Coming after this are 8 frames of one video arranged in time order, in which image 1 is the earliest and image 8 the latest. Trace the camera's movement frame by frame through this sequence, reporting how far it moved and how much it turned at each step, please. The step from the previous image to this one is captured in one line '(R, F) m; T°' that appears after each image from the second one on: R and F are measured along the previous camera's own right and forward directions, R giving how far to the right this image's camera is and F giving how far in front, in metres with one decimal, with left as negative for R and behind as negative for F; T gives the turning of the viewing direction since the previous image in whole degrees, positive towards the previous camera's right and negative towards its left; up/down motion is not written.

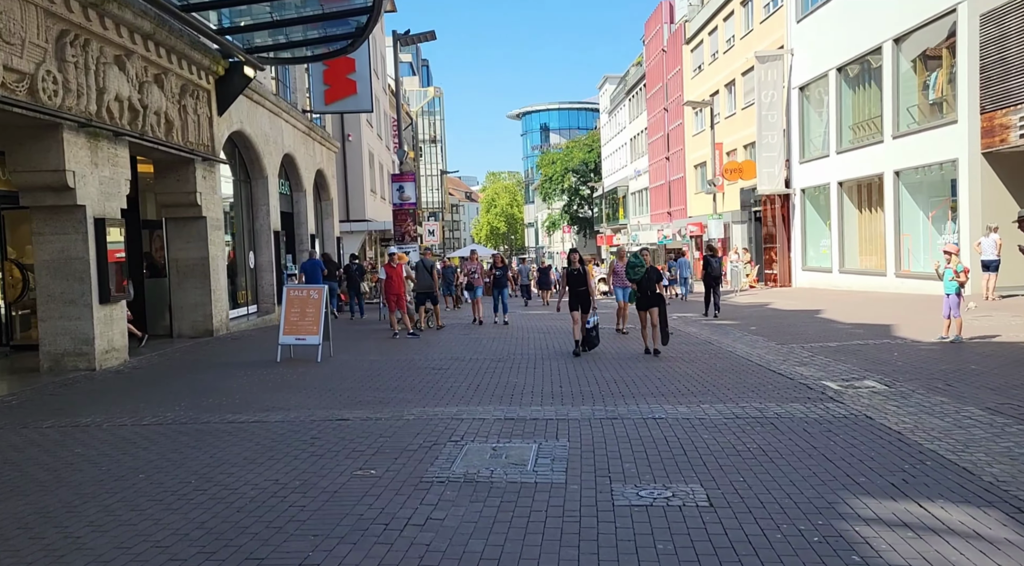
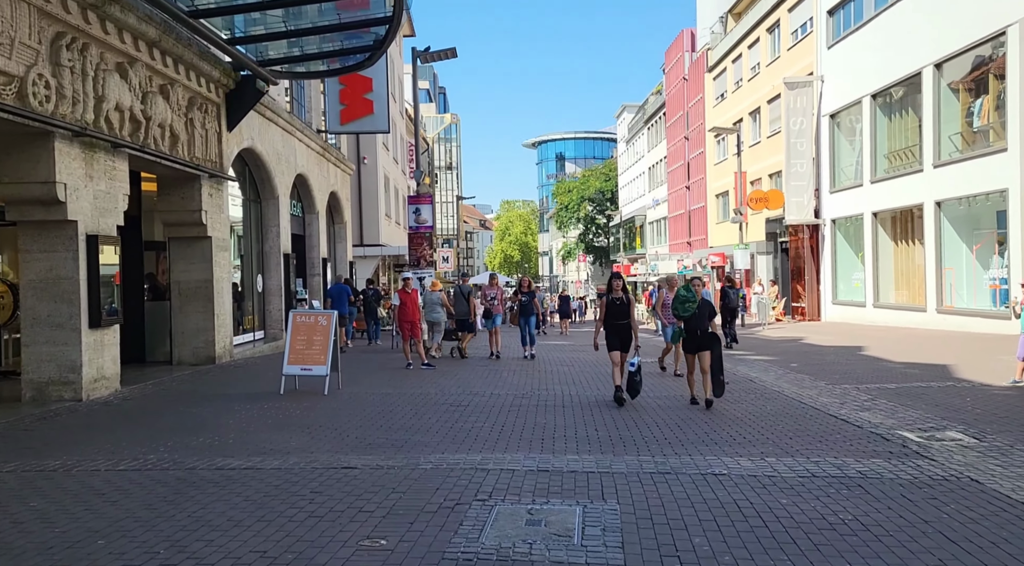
(-0.2, +1.0) m; -1°
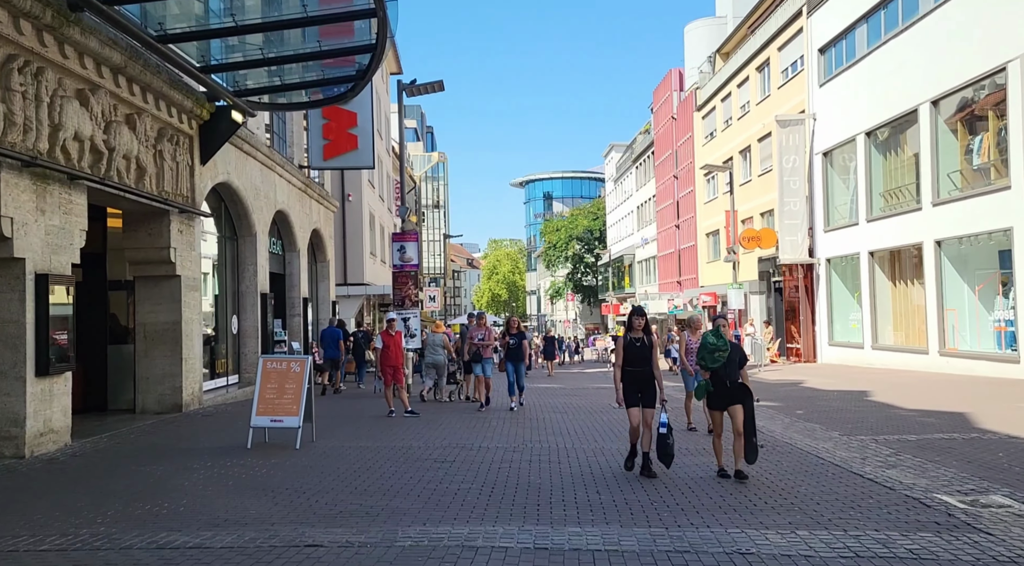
(0.0, +0.8) m; +1°
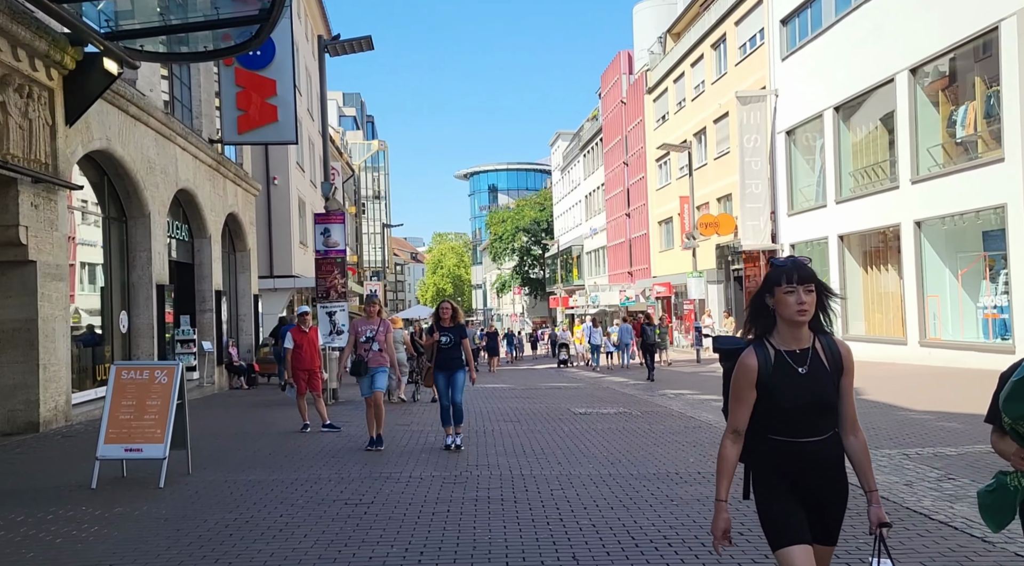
(+0.1, +2.4) m; +3°
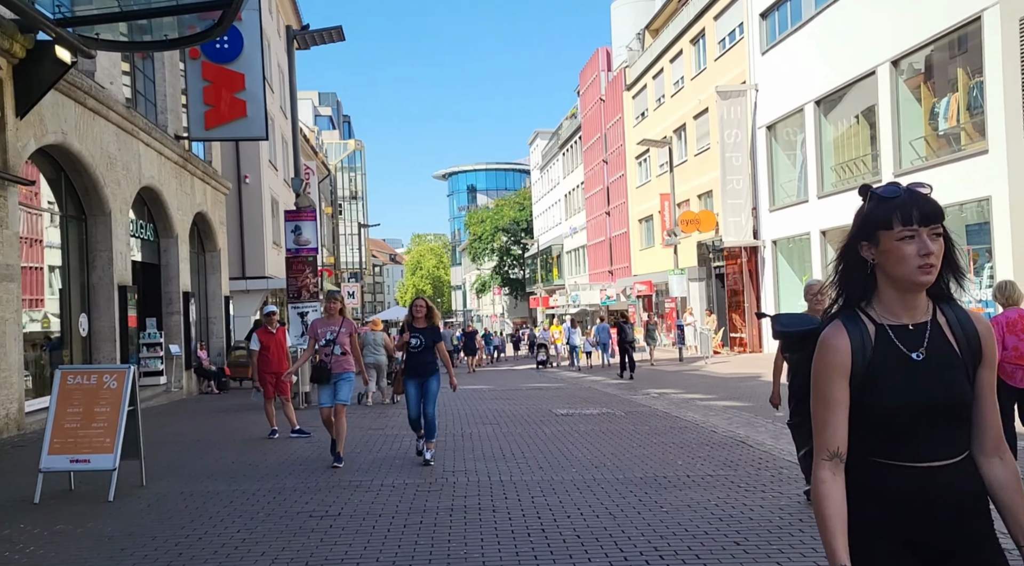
(0.0, +0.5) m; +1°
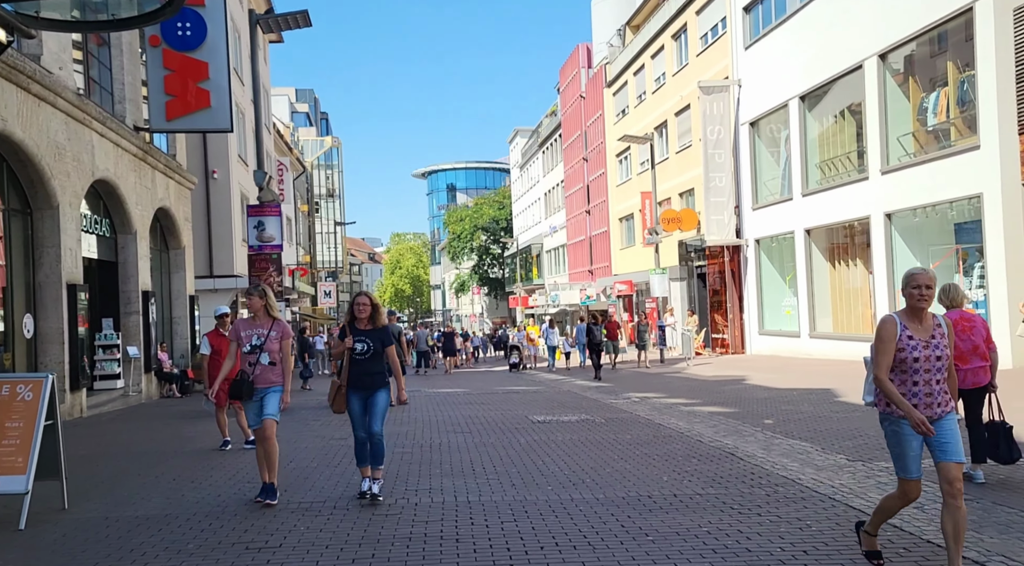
(+0.1, +0.7) m; +1°
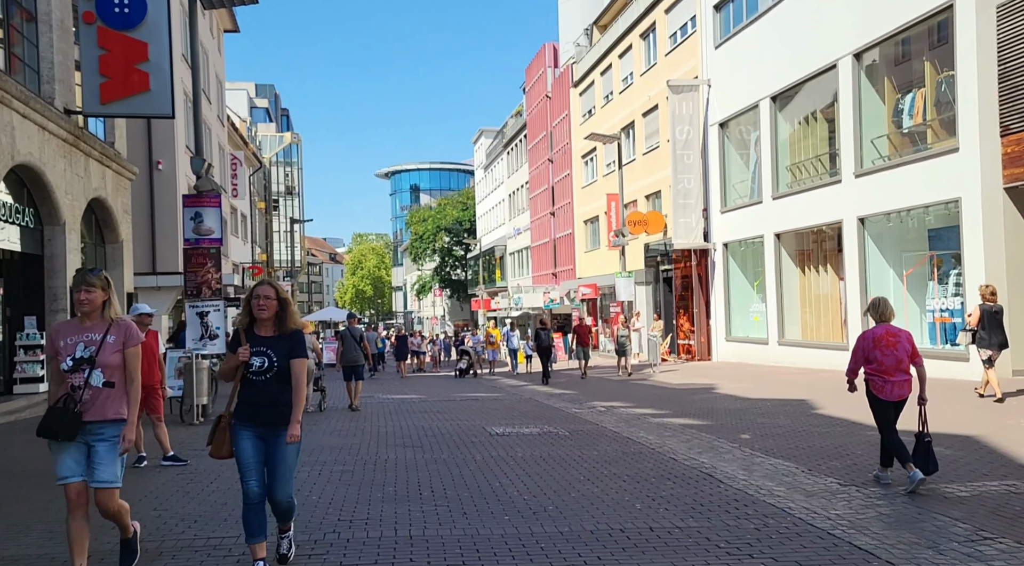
(+0.1, +1.0) m; +2°
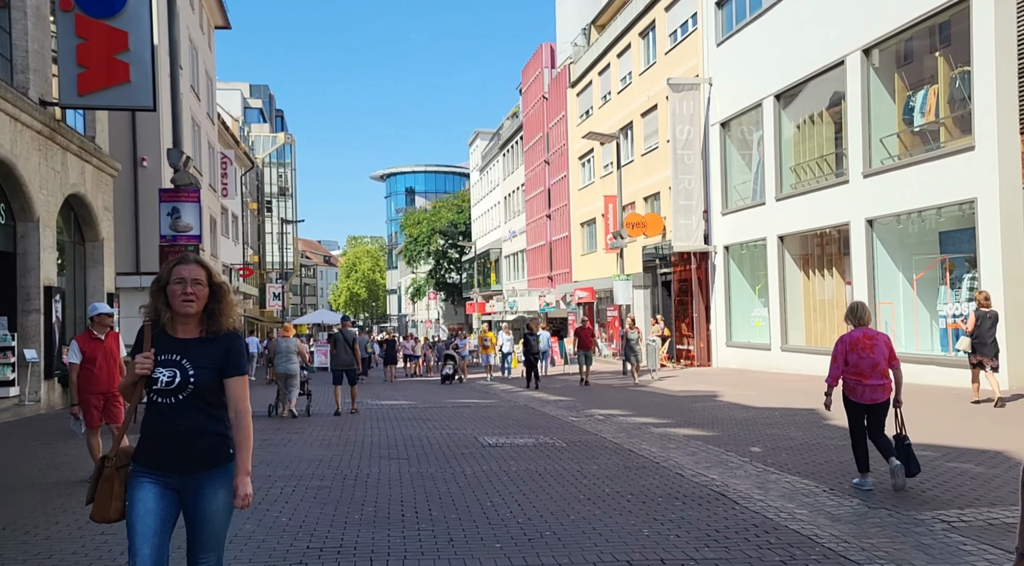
(0.0, +0.7) m; 0°
